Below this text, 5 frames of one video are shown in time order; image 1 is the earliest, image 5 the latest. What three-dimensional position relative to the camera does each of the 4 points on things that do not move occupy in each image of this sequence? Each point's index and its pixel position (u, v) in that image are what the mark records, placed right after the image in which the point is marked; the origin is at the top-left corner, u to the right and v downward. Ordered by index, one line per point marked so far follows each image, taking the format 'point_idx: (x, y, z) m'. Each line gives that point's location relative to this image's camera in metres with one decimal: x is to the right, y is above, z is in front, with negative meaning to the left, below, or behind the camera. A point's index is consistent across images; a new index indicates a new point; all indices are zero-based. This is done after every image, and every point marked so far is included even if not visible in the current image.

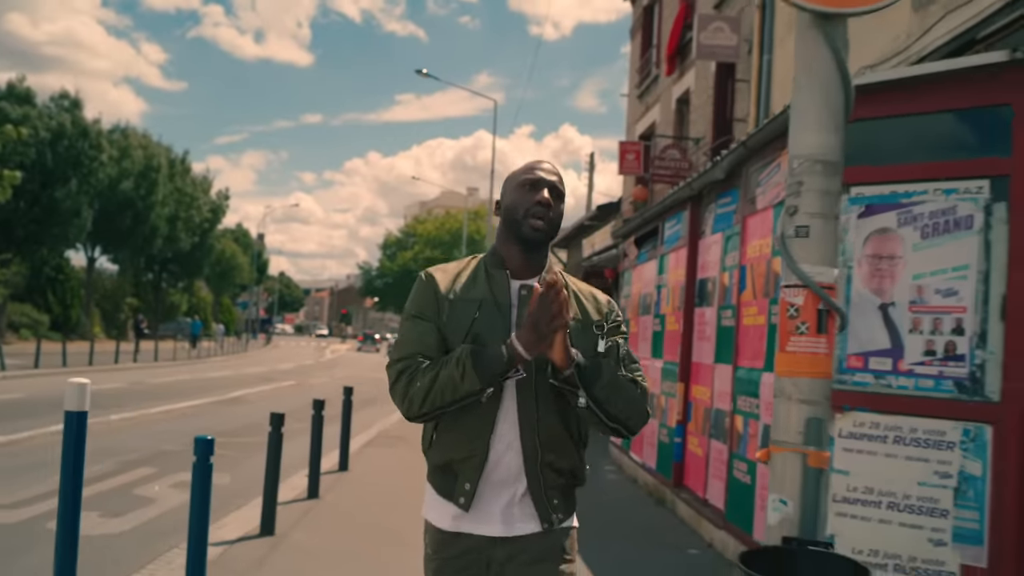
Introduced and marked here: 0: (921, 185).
0: (+1.9, +0.5, +4.7) m
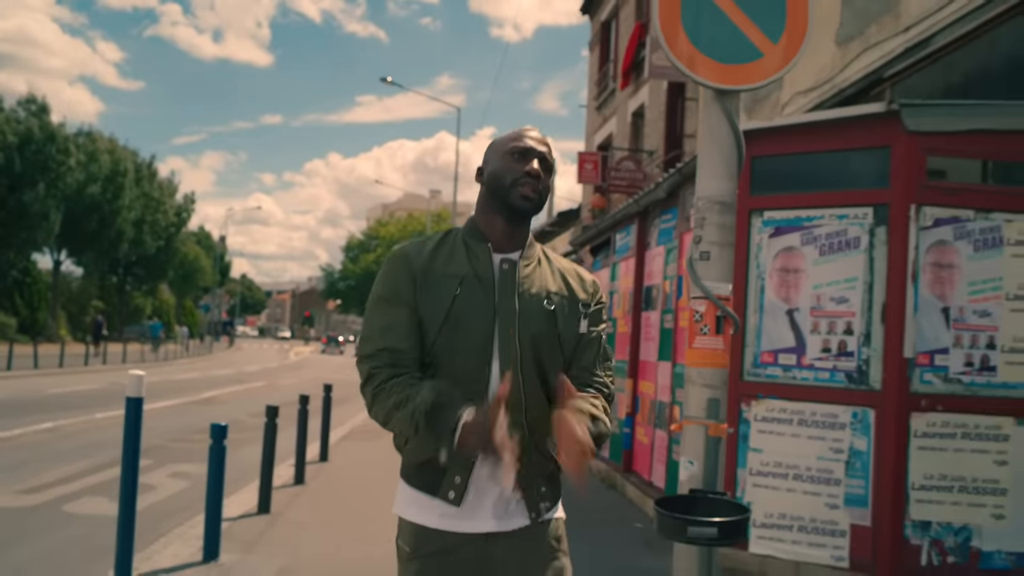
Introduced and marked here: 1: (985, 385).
0: (+1.7, +0.4, +5.6) m
1: (+2.5, -0.5, +5.3) m
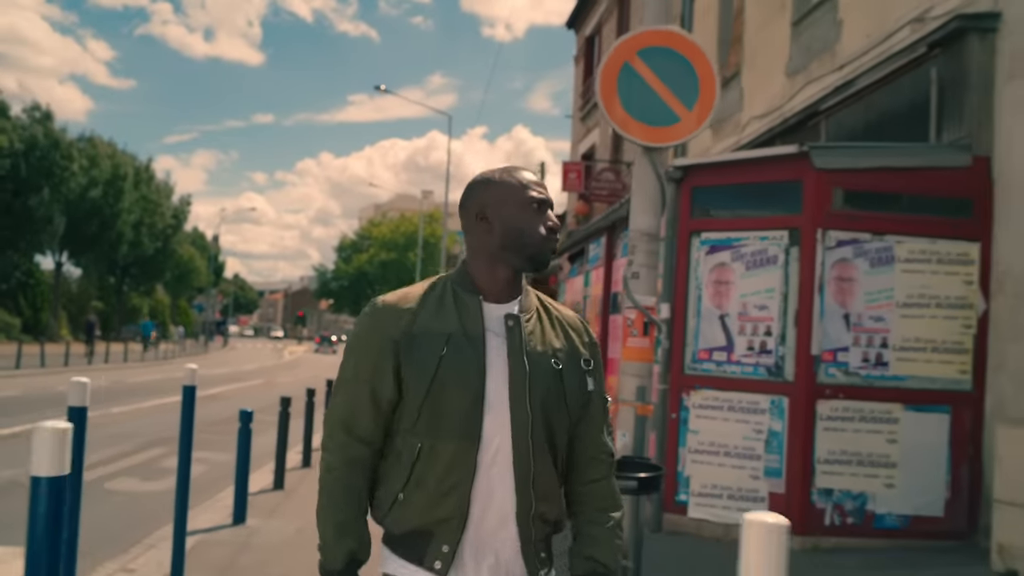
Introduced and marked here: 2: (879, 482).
0: (+1.6, +0.4, +6.8) m
1: (+2.3, -0.6, +6.4) m
2: (+2.3, -1.2, +6.3) m
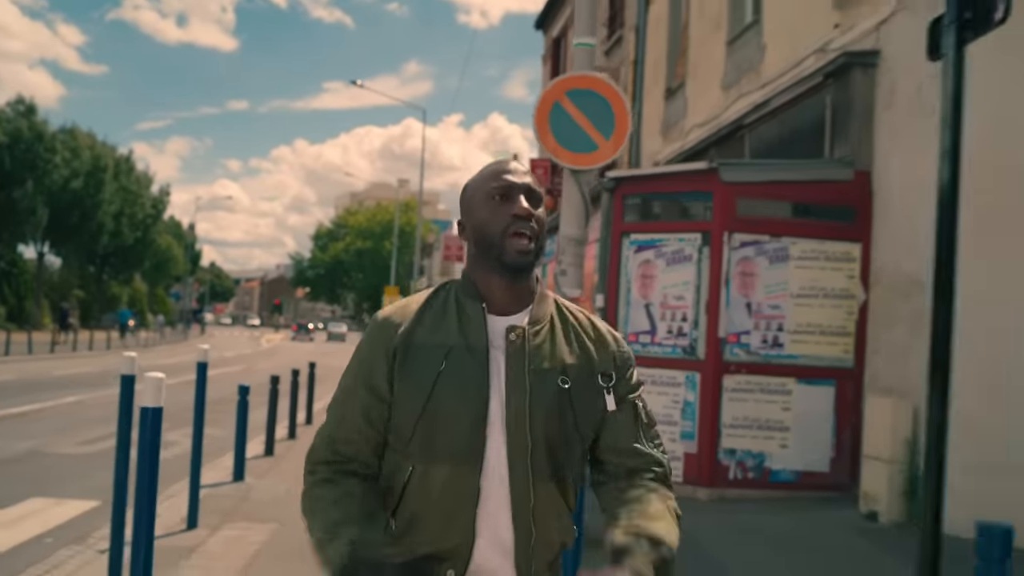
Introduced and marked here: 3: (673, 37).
0: (+1.2, +0.4, +8.0) m
1: (+2.0, -0.5, +7.7) m
2: (+2.0, -1.2, +7.6) m
3: (+2.3, +3.6, +14.3) m
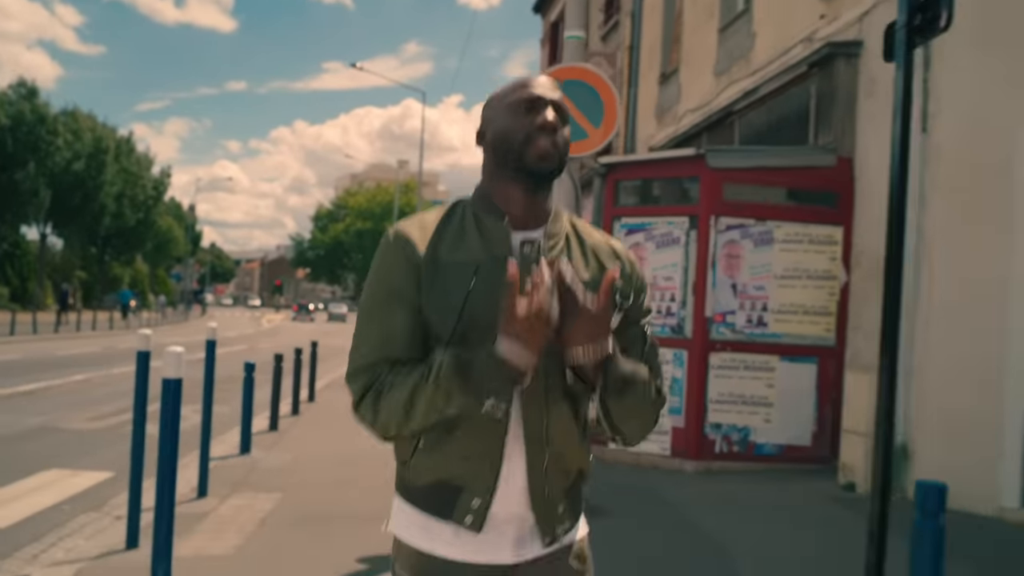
0: (+1.2, +0.6, +8.3) m
1: (+2.0, -0.4, +8.0) m
2: (+1.9, -1.0, +7.9) m
3: (+2.2, +3.8, +14.5) m
